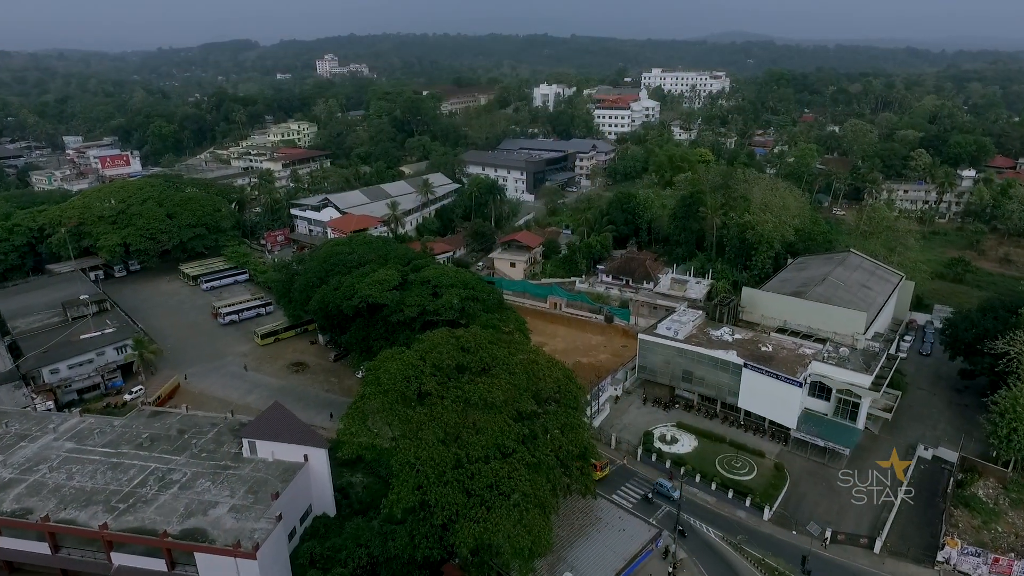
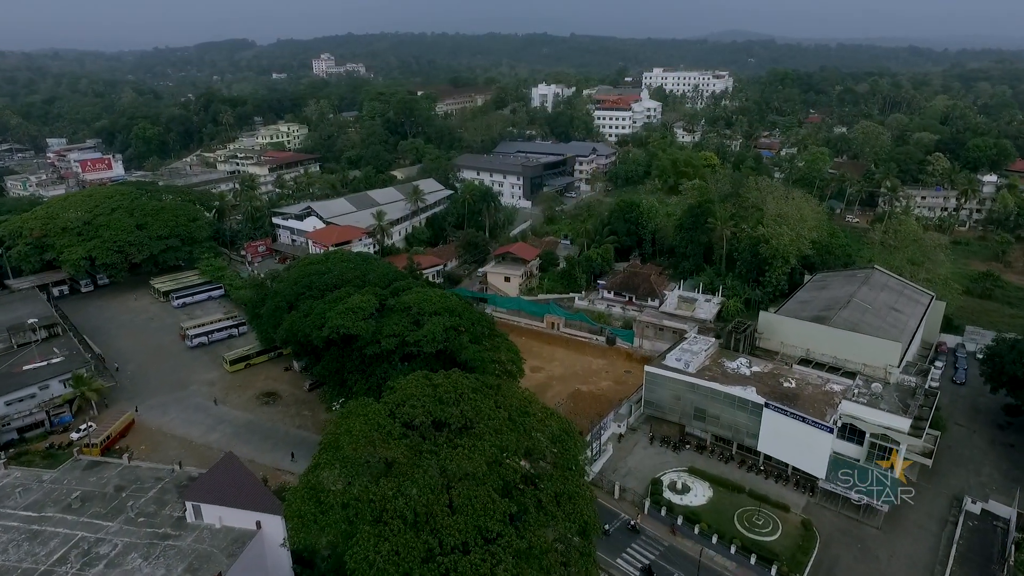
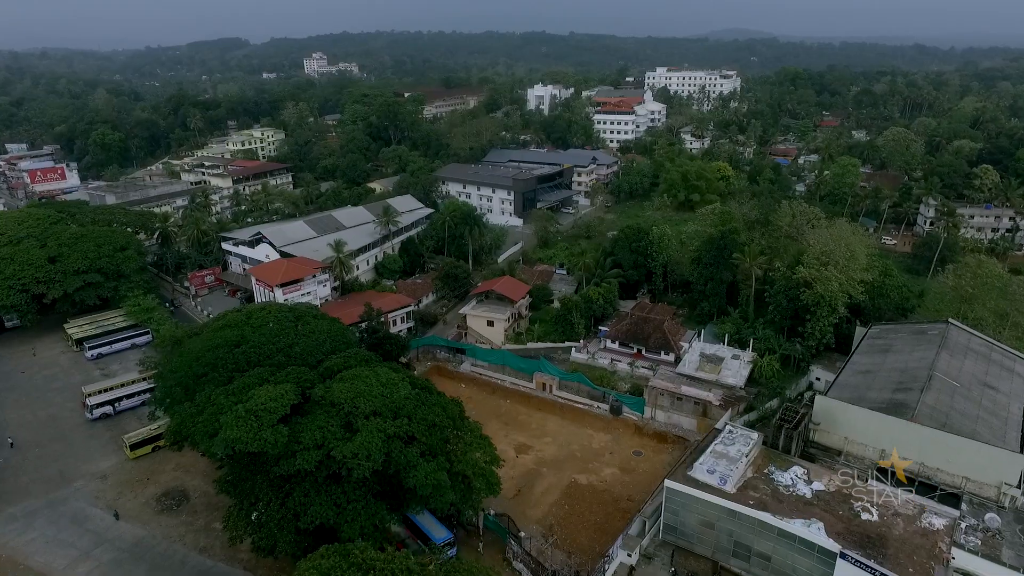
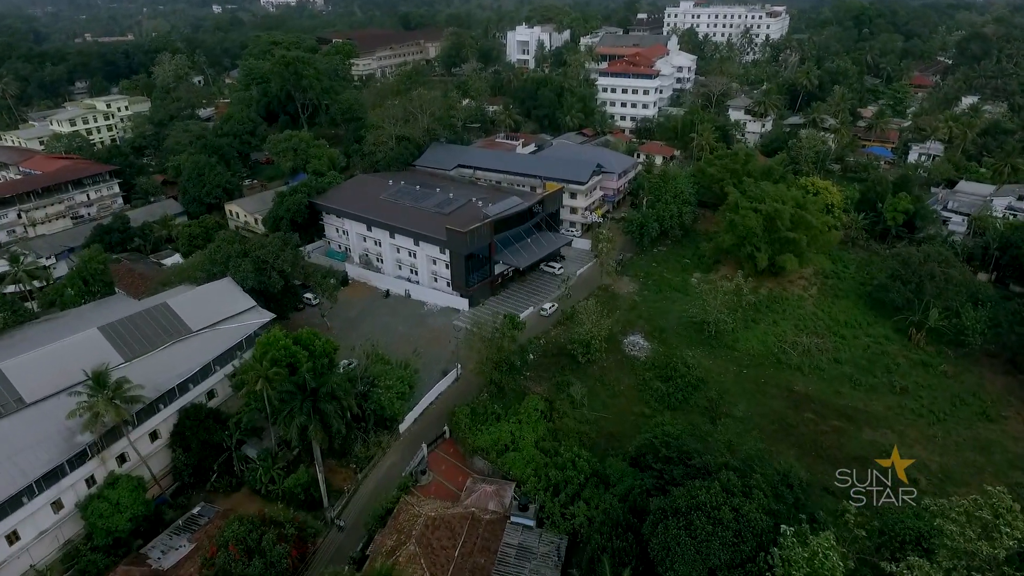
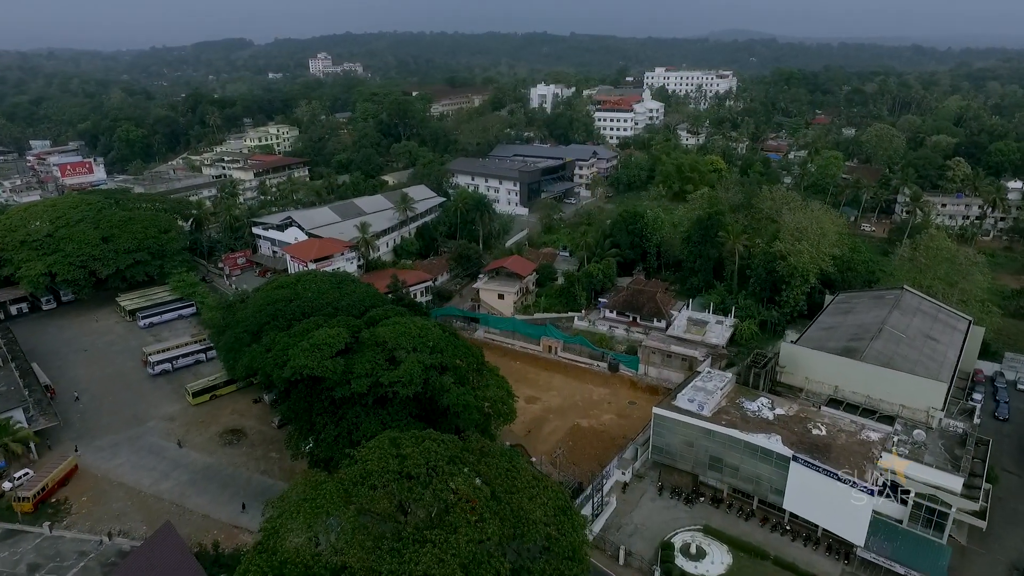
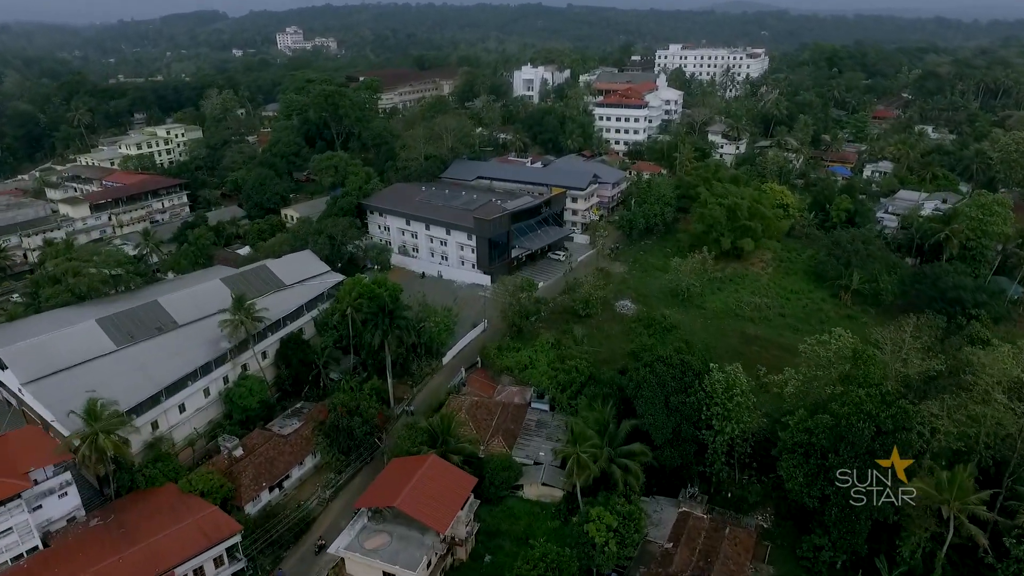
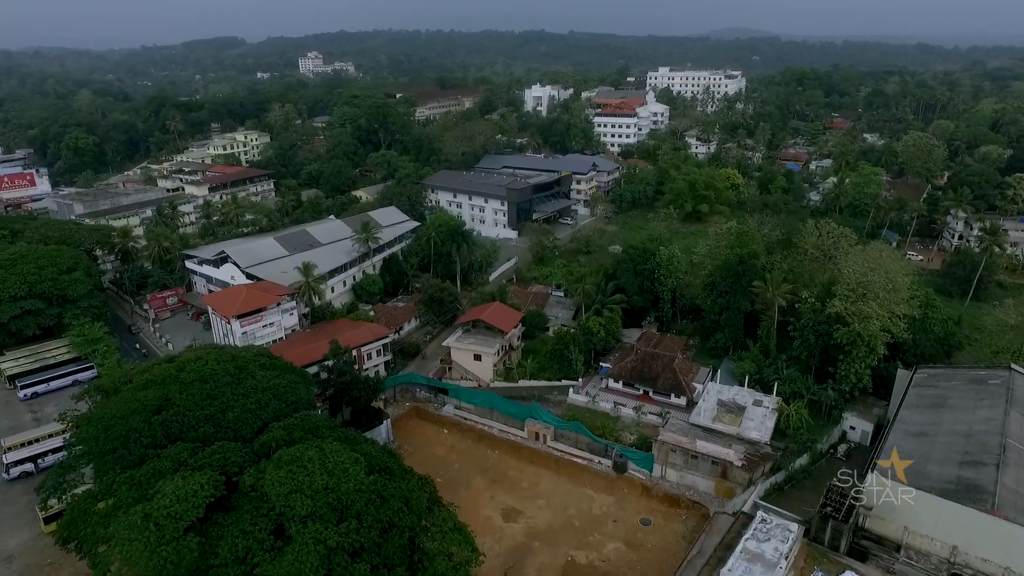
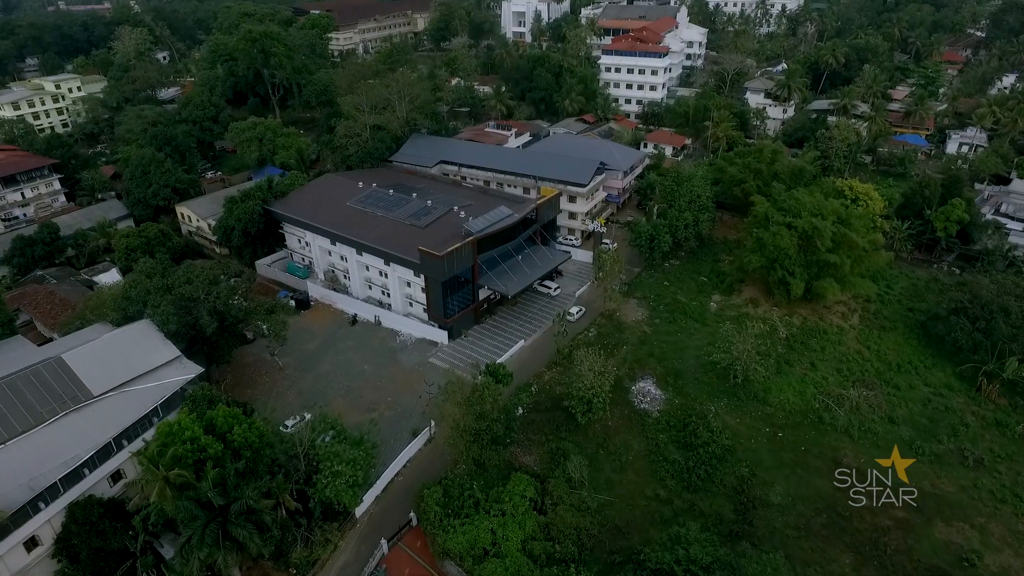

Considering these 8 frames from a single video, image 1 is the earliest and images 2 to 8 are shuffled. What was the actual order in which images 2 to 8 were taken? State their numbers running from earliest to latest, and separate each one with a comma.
2, 5, 3, 7, 6, 4, 8
